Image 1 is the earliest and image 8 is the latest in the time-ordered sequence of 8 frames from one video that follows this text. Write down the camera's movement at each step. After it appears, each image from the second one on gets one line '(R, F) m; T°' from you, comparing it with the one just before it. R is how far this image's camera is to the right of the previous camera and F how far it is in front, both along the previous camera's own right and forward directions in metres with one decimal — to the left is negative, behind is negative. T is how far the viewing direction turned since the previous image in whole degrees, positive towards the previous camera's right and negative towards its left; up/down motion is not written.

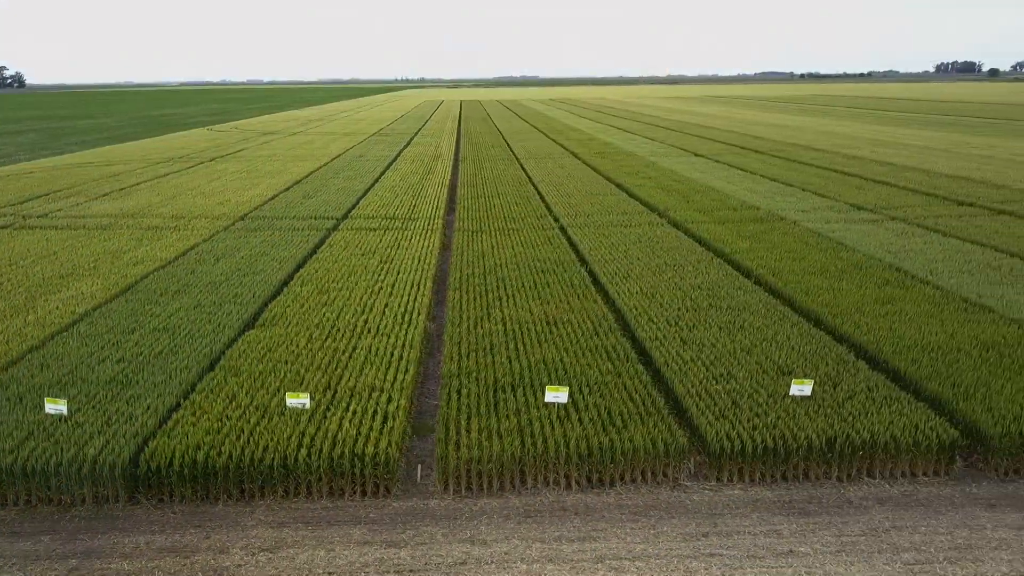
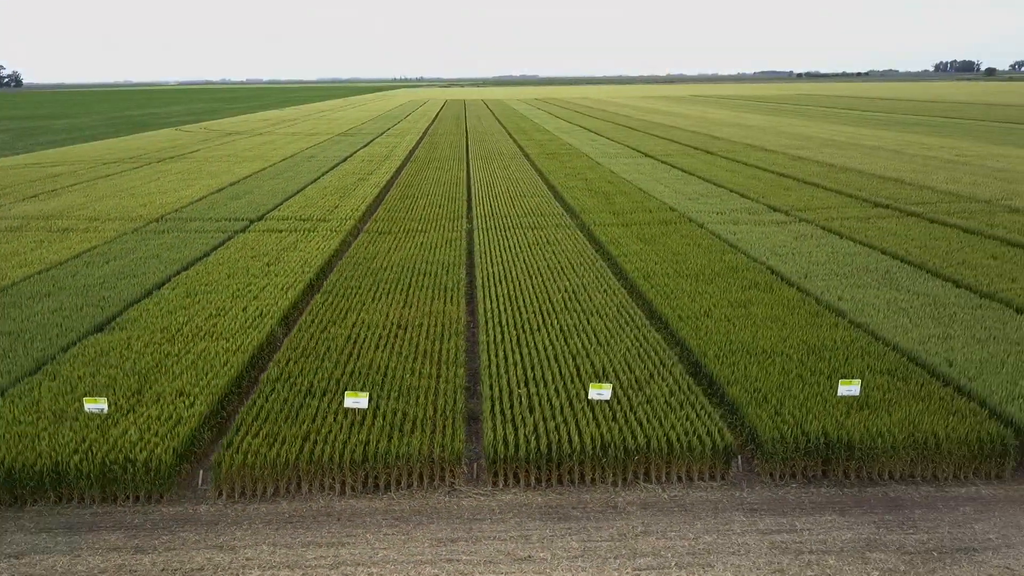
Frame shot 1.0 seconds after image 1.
(+1.8, 0.0) m; 0°
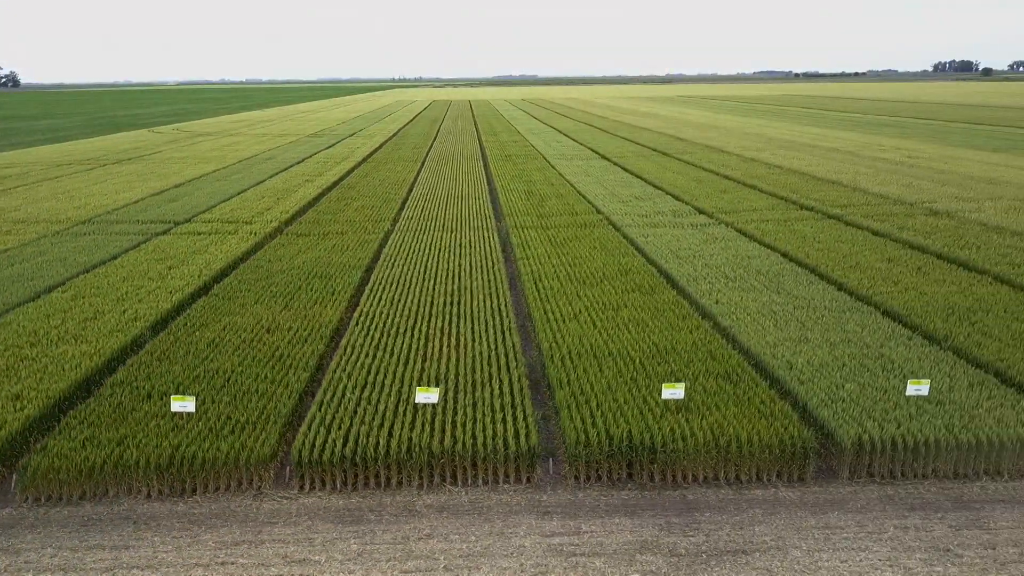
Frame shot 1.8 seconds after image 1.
(+1.6, -0.1) m; 0°
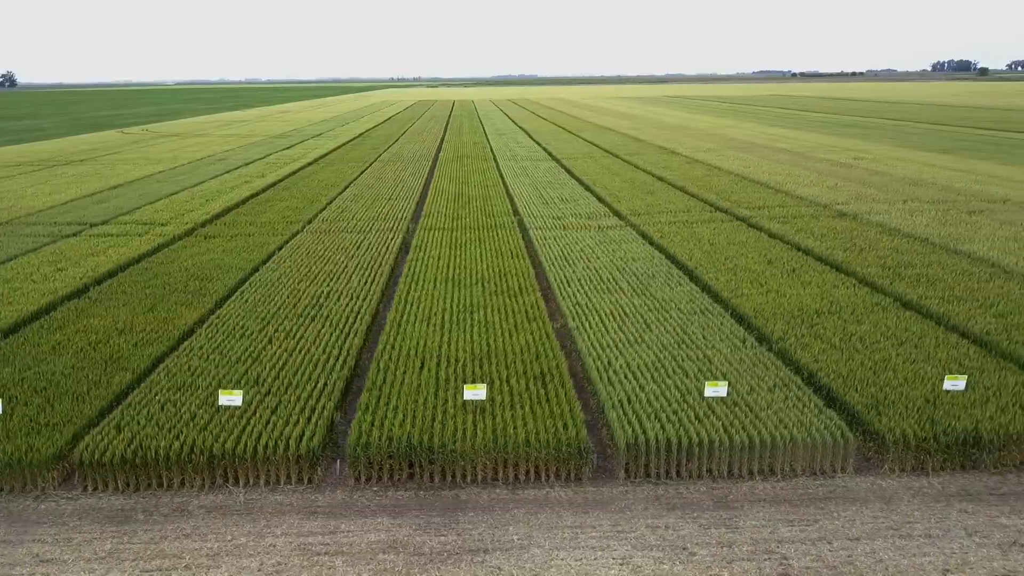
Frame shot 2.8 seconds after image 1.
(+1.9, -0.2) m; 0°
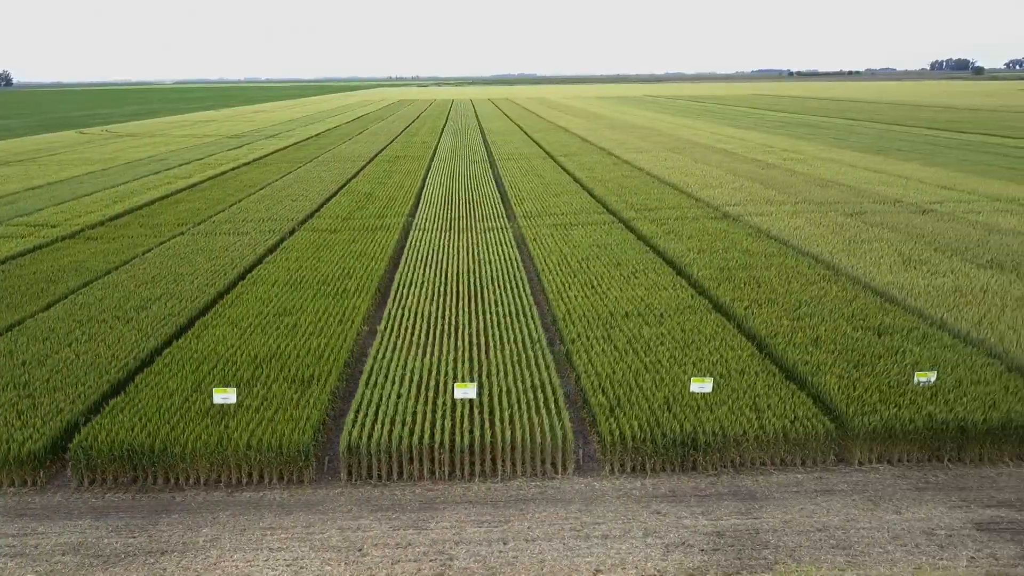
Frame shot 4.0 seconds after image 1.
(+2.4, -0.1) m; 0°
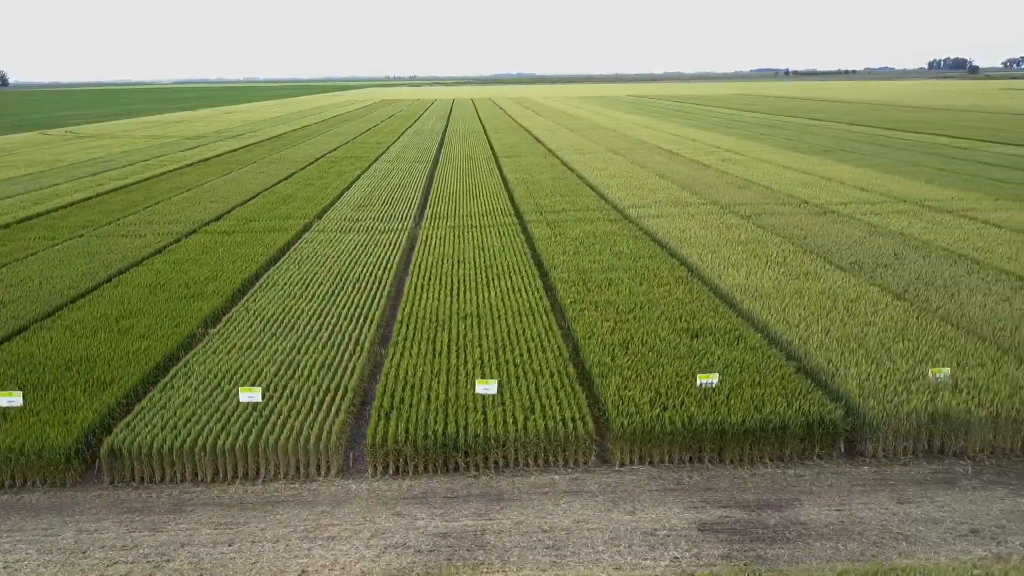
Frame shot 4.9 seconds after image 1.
(+2.1, -0.1) m; 0°
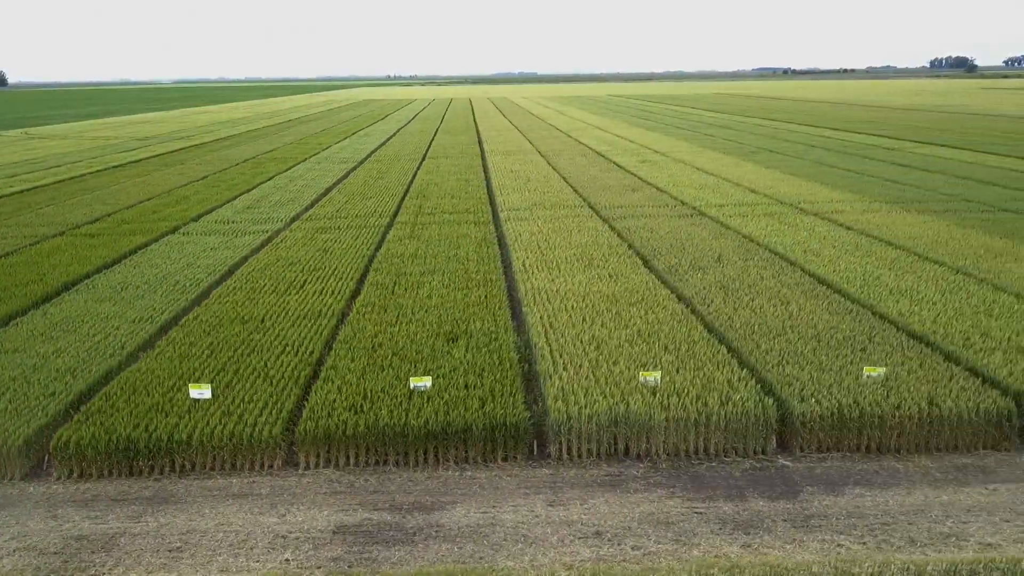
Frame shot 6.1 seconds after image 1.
(+2.9, -0.1) m; 0°
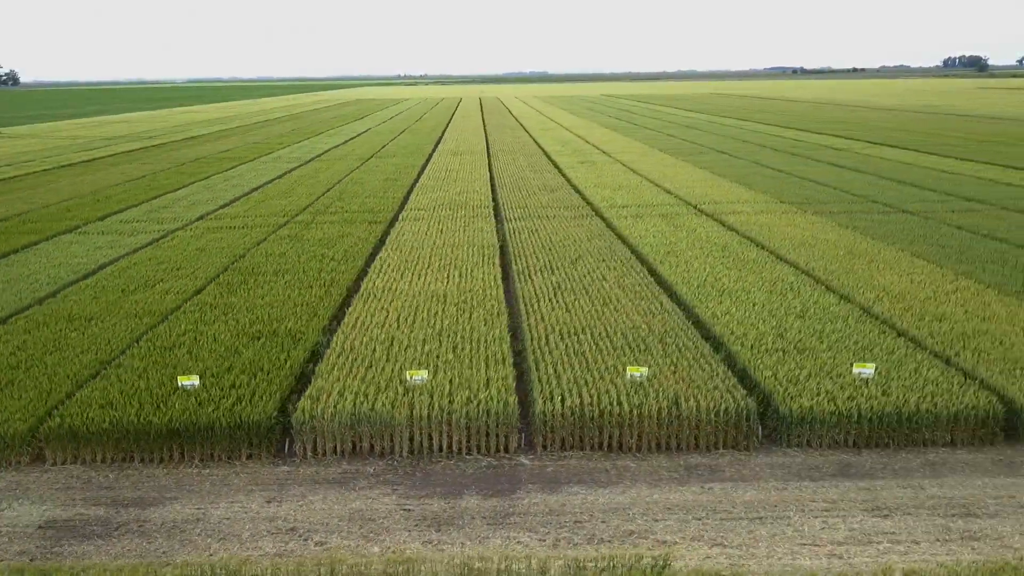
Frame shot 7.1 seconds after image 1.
(+2.5, -0.1) m; -1°
